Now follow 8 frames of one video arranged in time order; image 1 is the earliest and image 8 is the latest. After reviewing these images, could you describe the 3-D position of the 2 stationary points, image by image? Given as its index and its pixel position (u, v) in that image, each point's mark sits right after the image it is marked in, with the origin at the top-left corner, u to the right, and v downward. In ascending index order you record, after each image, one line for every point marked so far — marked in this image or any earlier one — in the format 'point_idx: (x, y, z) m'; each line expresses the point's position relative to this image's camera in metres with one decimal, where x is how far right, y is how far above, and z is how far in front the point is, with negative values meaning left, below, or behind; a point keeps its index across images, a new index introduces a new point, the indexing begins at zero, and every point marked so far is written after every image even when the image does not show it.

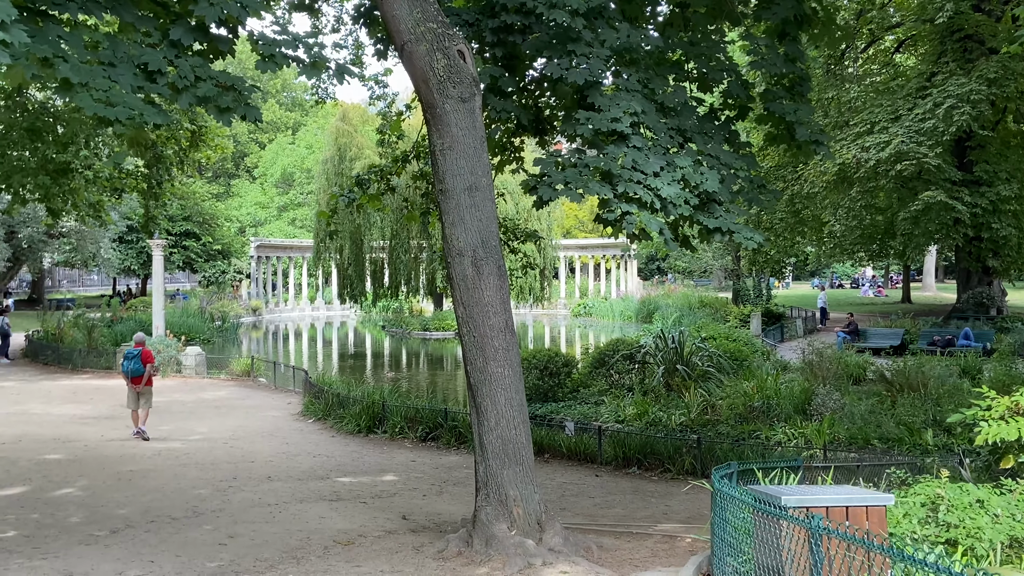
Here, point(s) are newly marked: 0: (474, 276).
0: (-0.2, +0.1, +5.1) m
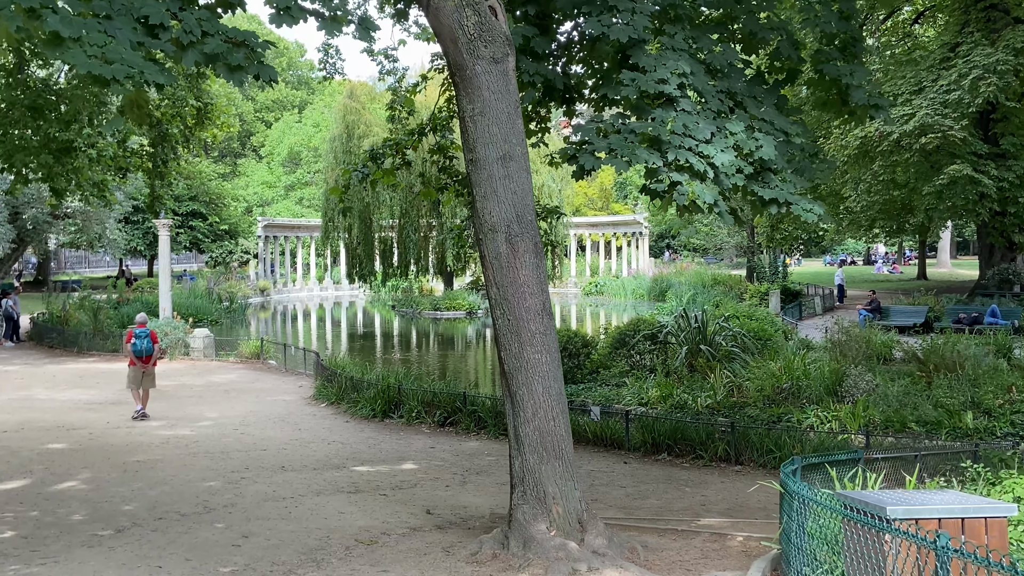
0: (0.0, +0.2, +4.6) m
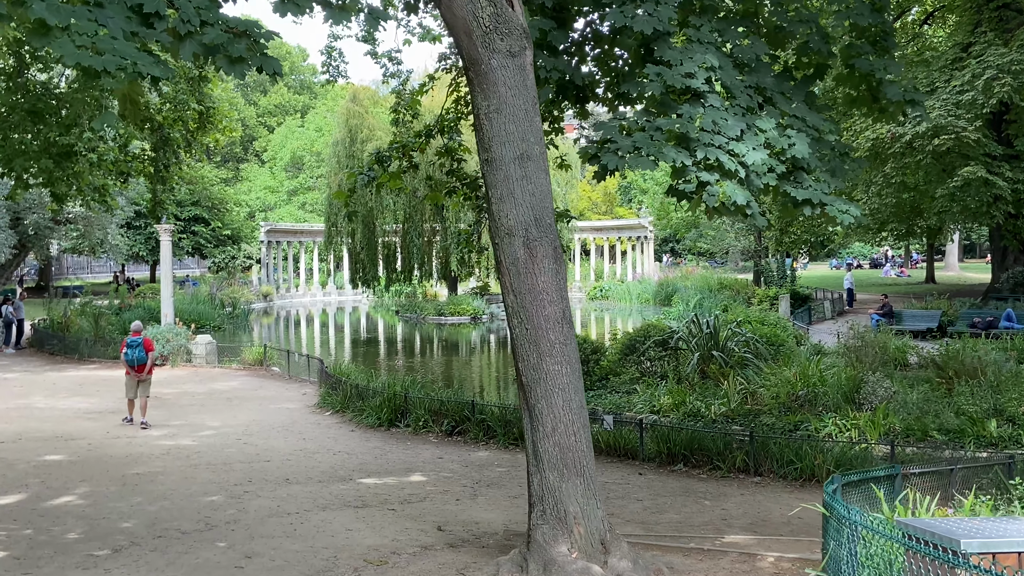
0: (+0.1, +0.1, +4.4) m
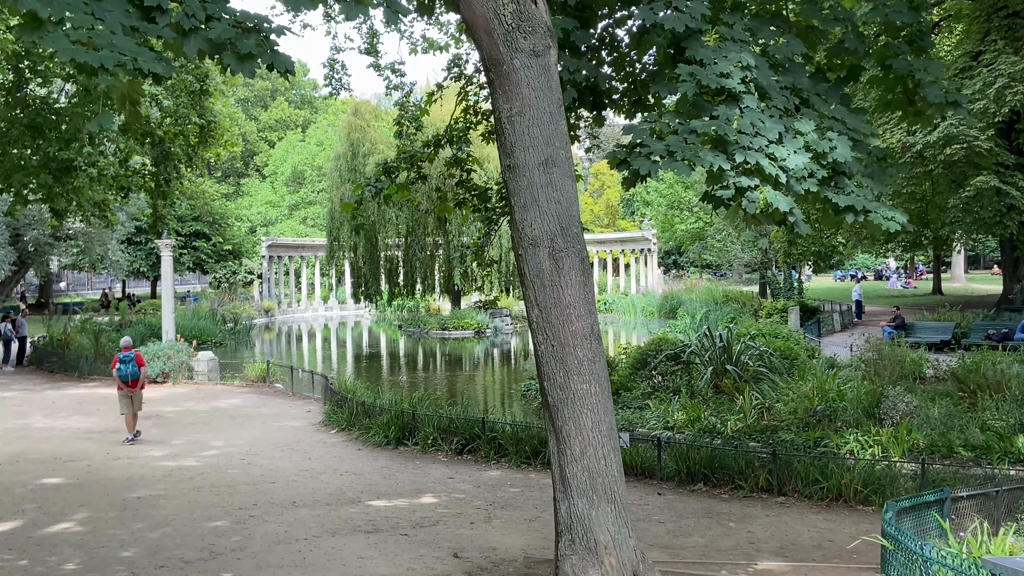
0: (+0.2, +0.1, +4.1) m
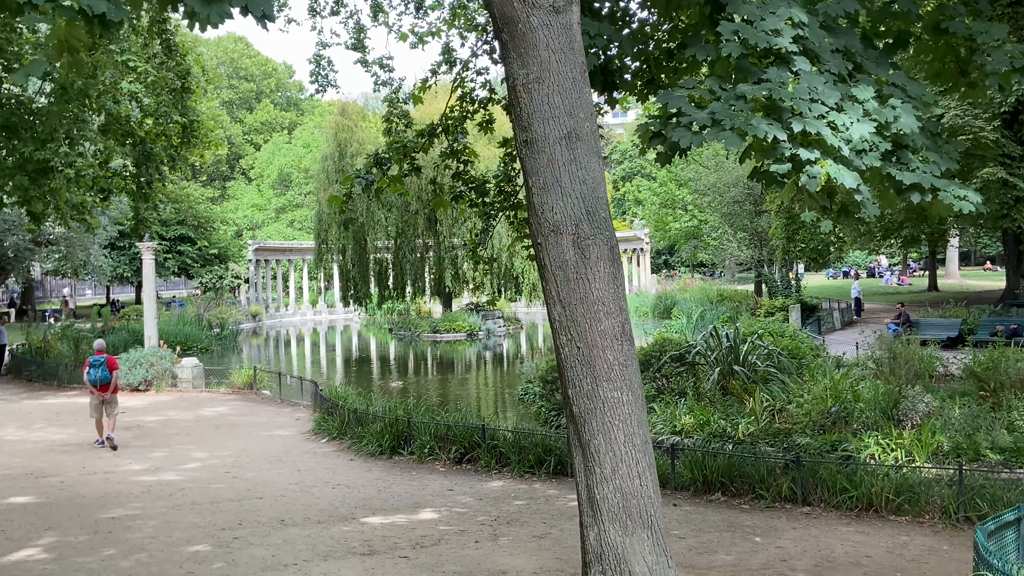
0: (+0.2, +0.1, +3.6) m
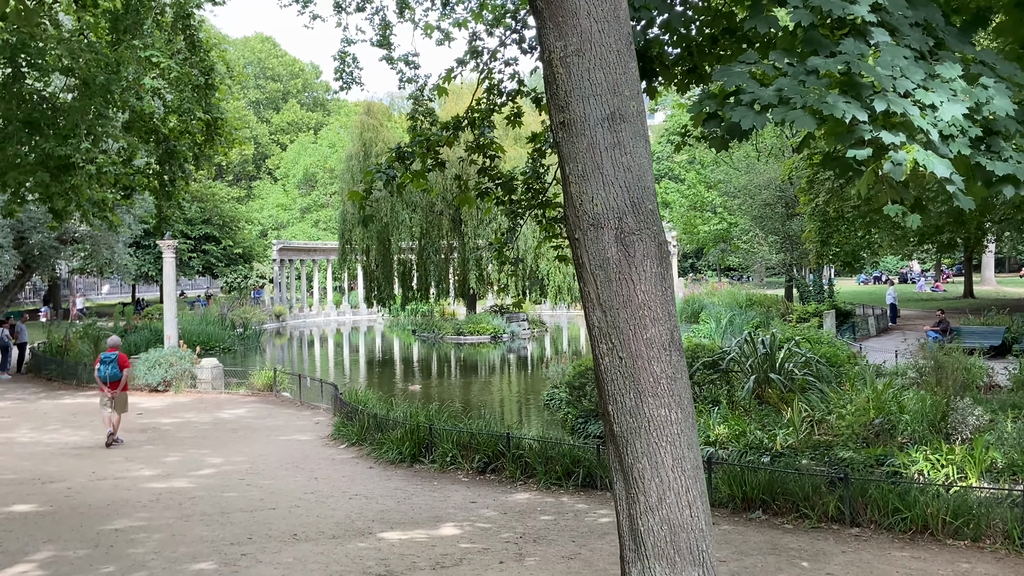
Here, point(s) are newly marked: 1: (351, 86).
0: (+0.3, +0.1, +3.1) m
1: (-1.9, +2.5, +12.0) m
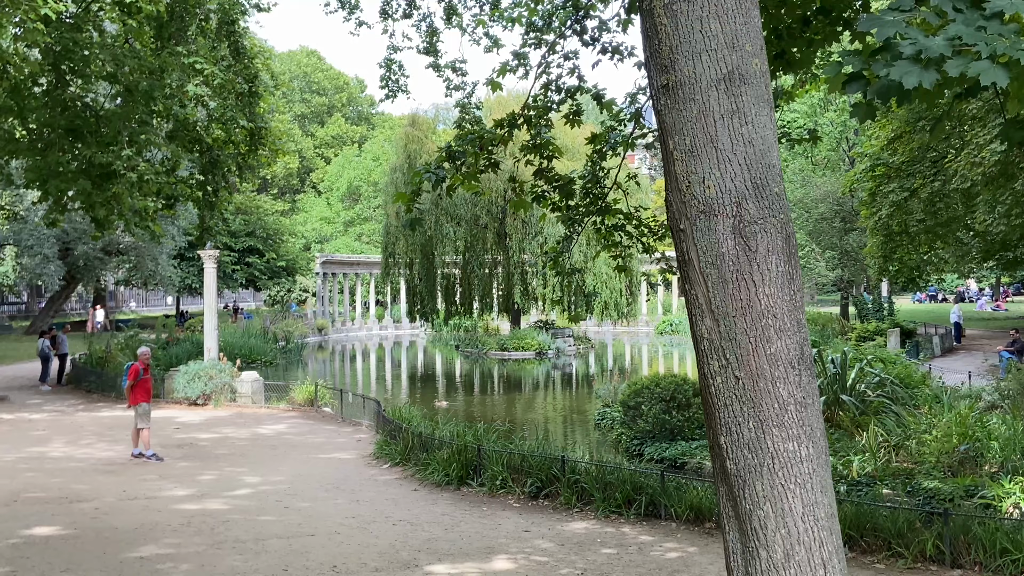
0: (+0.6, +0.1, +2.5) m
1: (-1.3, +2.3, +11.5) m
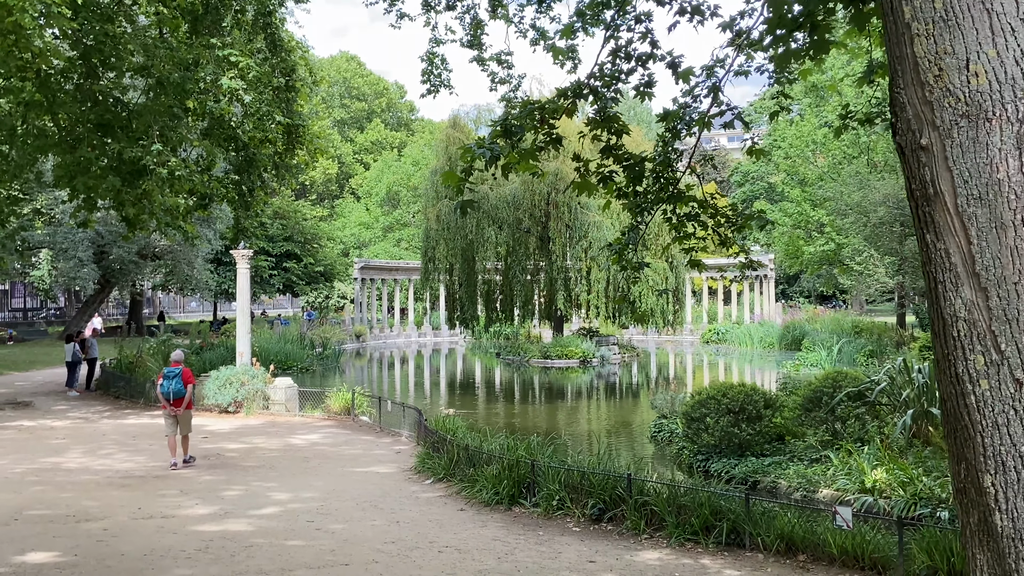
0: (+0.8, +0.2, +1.5) m
1: (-0.7, +2.3, +10.6) m
